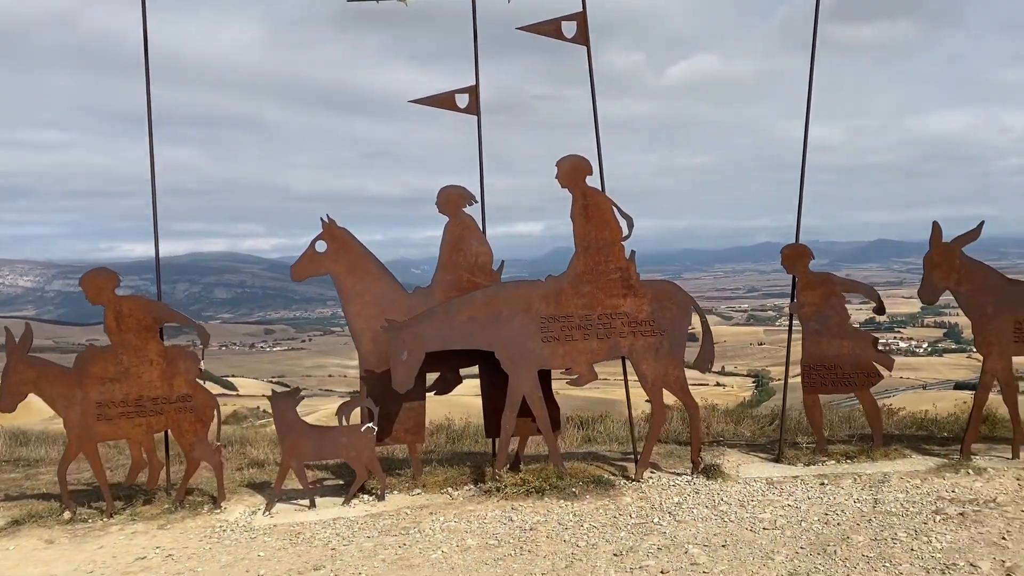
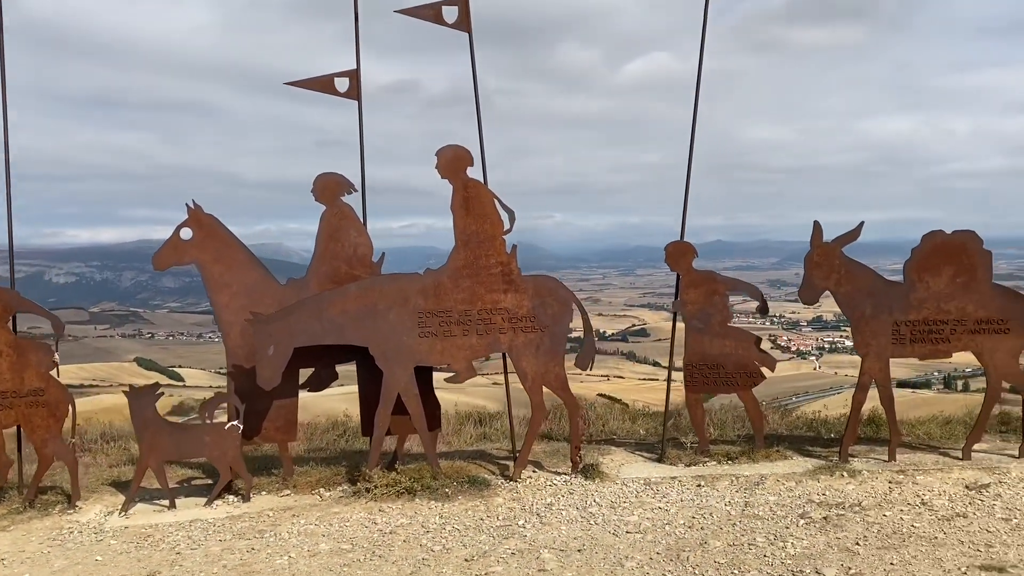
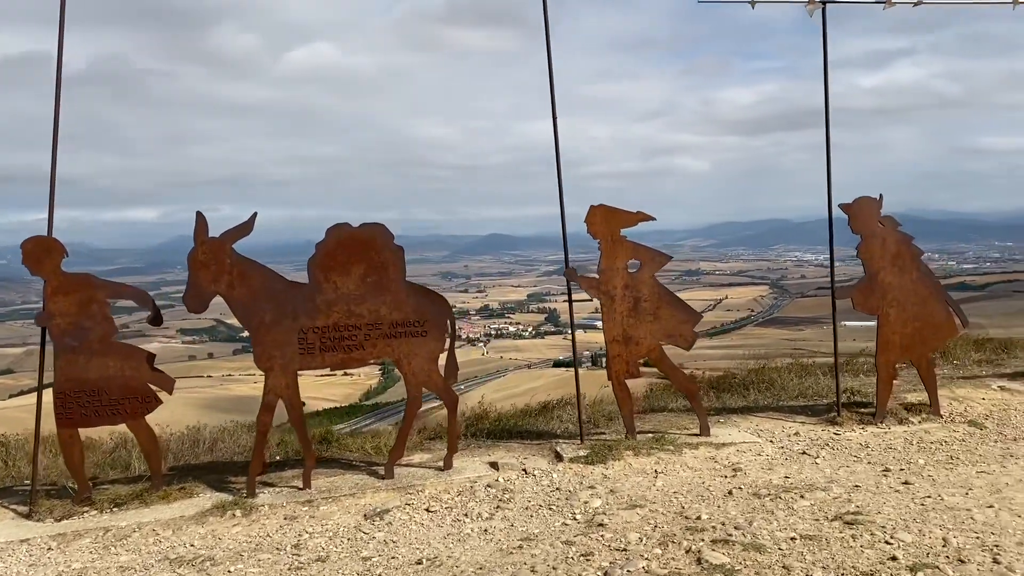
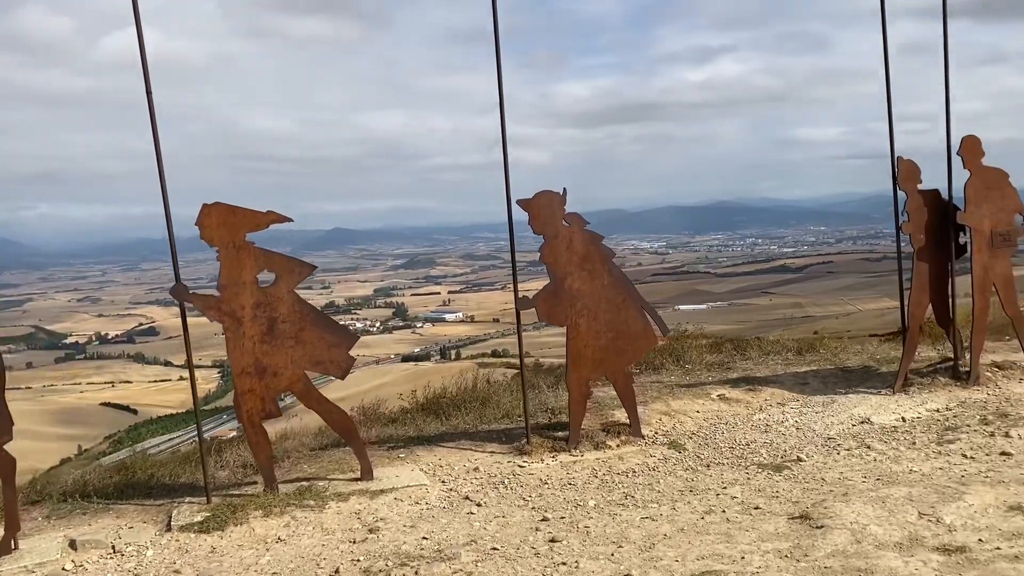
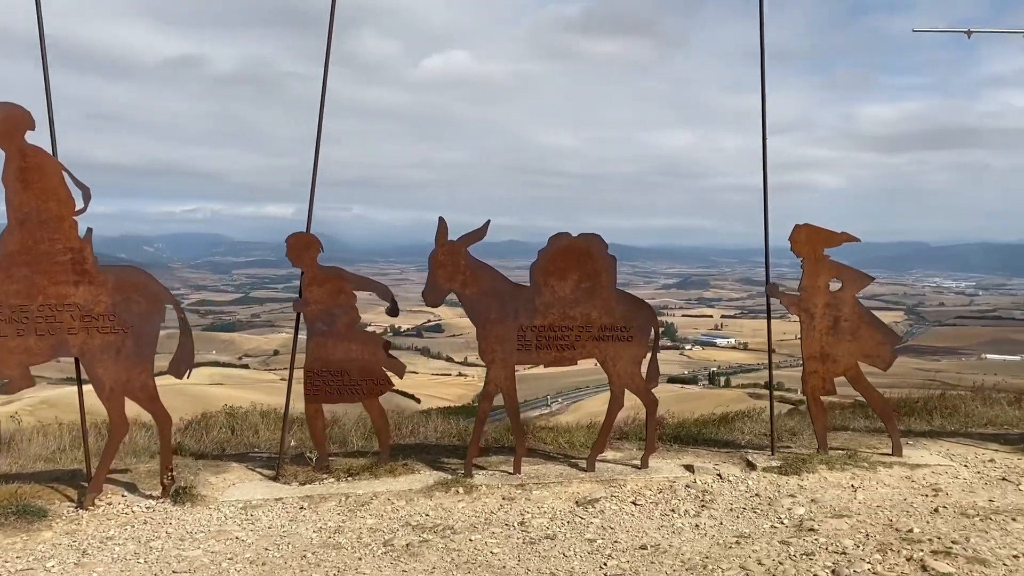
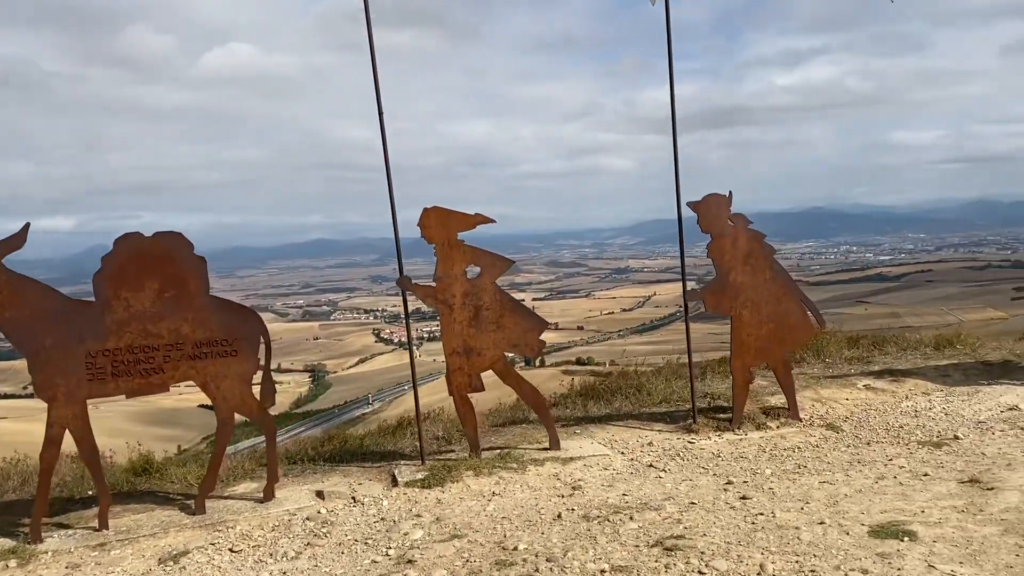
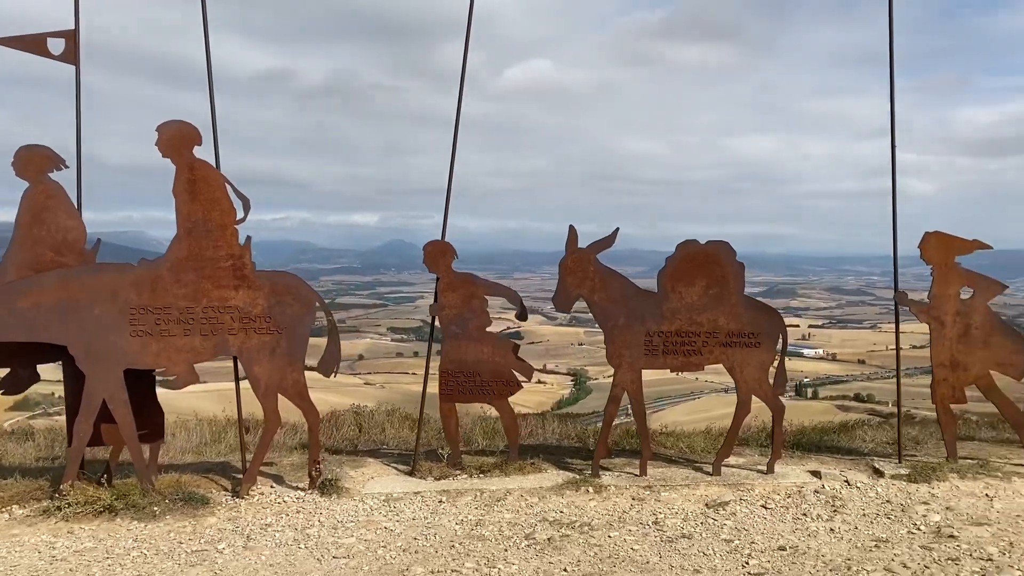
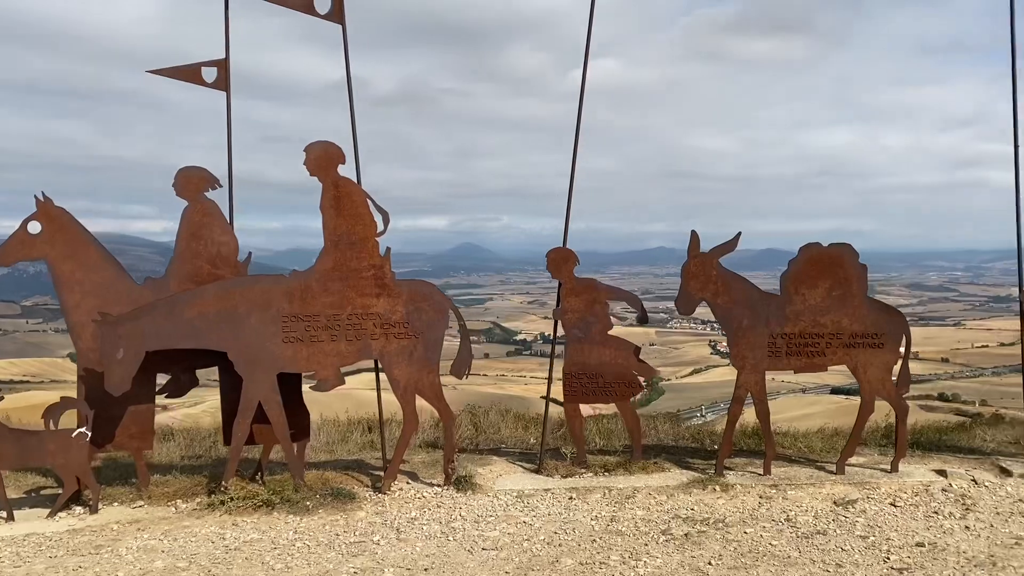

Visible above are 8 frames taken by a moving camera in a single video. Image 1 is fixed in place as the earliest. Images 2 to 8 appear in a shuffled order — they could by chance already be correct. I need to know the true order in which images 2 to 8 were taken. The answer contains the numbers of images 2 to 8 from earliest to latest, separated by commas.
2, 8, 7, 5, 3, 6, 4
